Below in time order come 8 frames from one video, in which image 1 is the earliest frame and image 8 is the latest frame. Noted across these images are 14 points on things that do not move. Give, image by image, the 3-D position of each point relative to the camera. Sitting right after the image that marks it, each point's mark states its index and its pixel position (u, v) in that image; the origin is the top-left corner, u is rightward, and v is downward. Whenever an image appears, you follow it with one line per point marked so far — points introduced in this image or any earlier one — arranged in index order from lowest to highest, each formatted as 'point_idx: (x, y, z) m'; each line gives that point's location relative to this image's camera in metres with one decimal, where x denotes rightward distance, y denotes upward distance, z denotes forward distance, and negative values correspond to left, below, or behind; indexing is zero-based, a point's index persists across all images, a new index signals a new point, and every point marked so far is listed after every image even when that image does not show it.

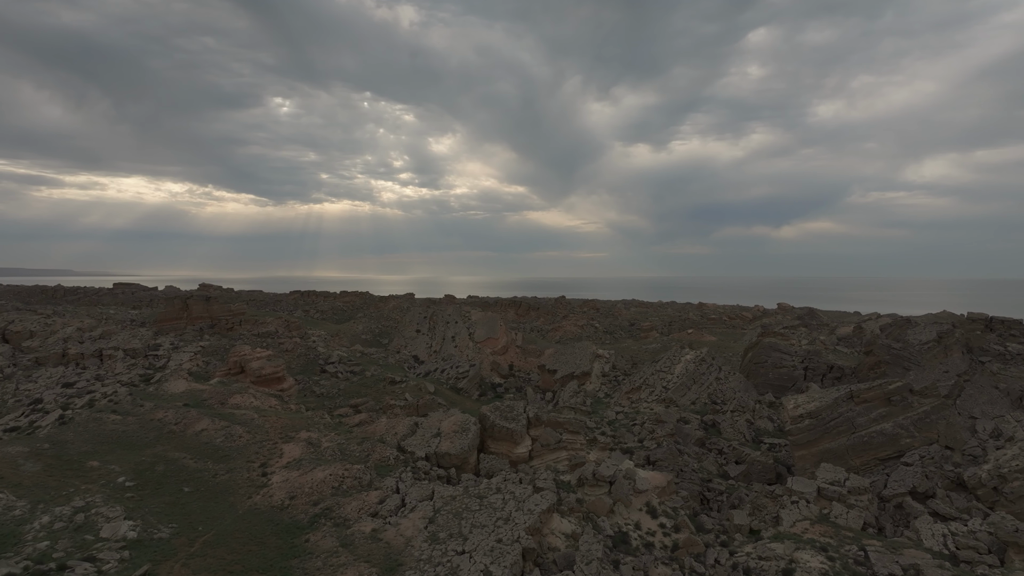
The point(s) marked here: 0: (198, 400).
0: (-7.7, -2.8, +18.7) m
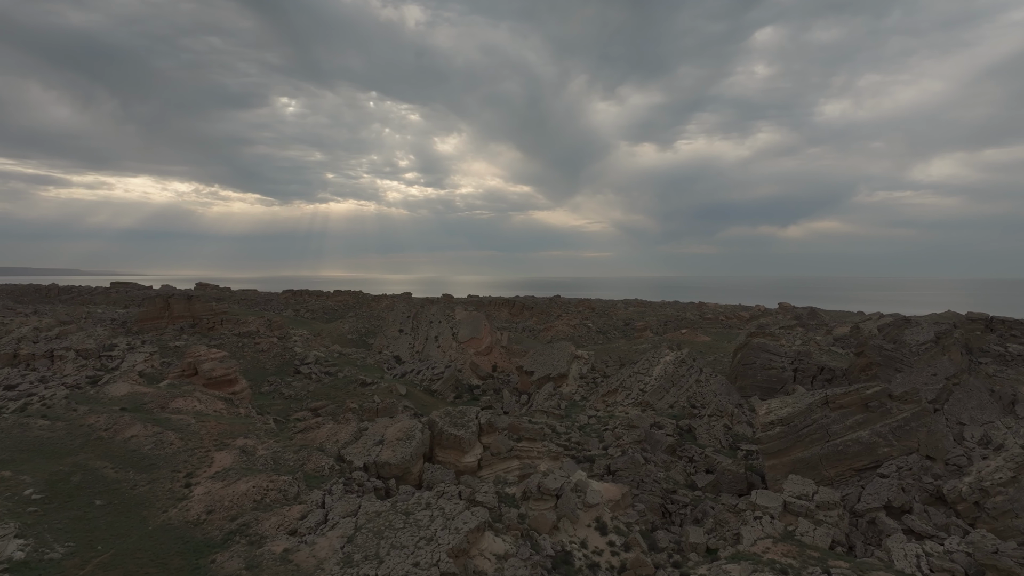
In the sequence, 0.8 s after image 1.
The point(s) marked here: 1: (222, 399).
0: (-8.7, -2.7, +17.7) m
1: (-7.4, -2.8, +19.5) m
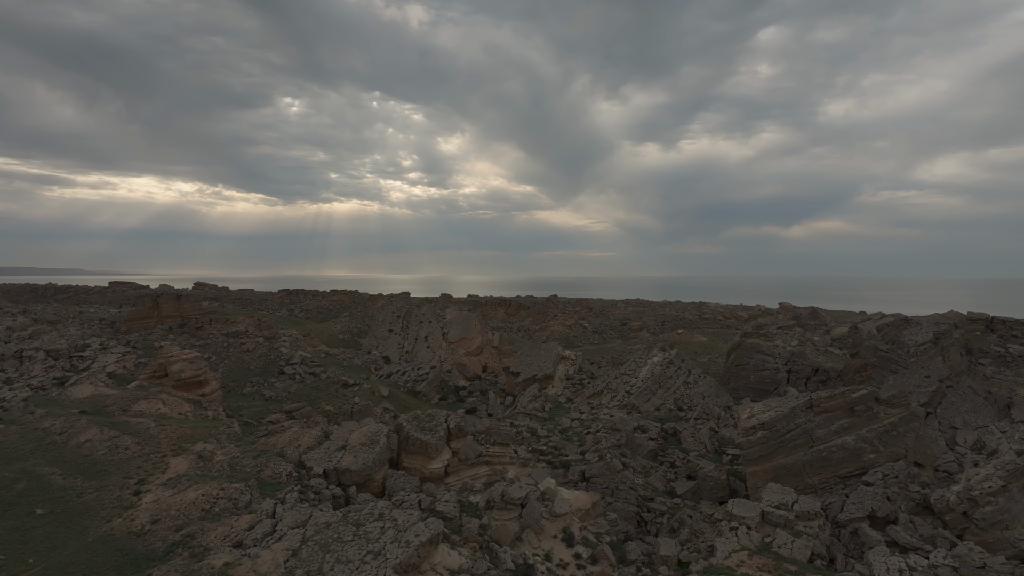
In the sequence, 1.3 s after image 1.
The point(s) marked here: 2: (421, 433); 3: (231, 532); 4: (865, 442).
0: (-9.2, -2.7, +17.1) m
1: (-8.0, -2.8, +18.9) m
2: (-1.7, -2.8, +14.7) m
3: (-4.1, -3.6, +11.2) m
4: (+6.5, -2.9, +14.2) m
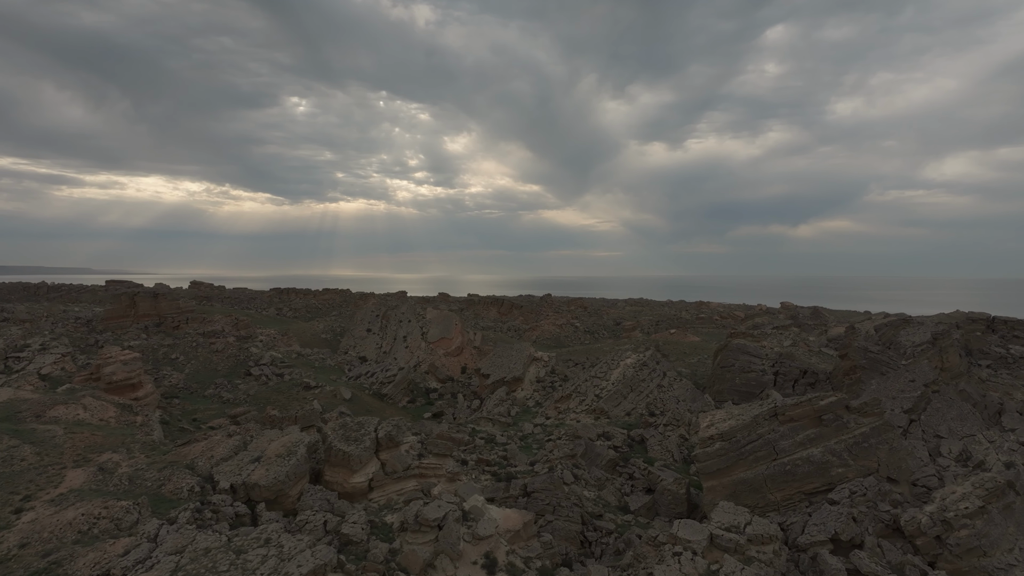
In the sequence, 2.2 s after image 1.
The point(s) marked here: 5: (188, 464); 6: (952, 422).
0: (-10.4, -2.6, +15.8) m
1: (-9.1, -2.7, +17.7) m
2: (-2.9, -2.7, +13.4) m
3: (-5.3, -3.5, +9.9) m
4: (+5.4, -2.8, +12.8) m
5: (-5.6, -3.0, +13.2) m
6: (+9.7, -2.9, +16.9) m
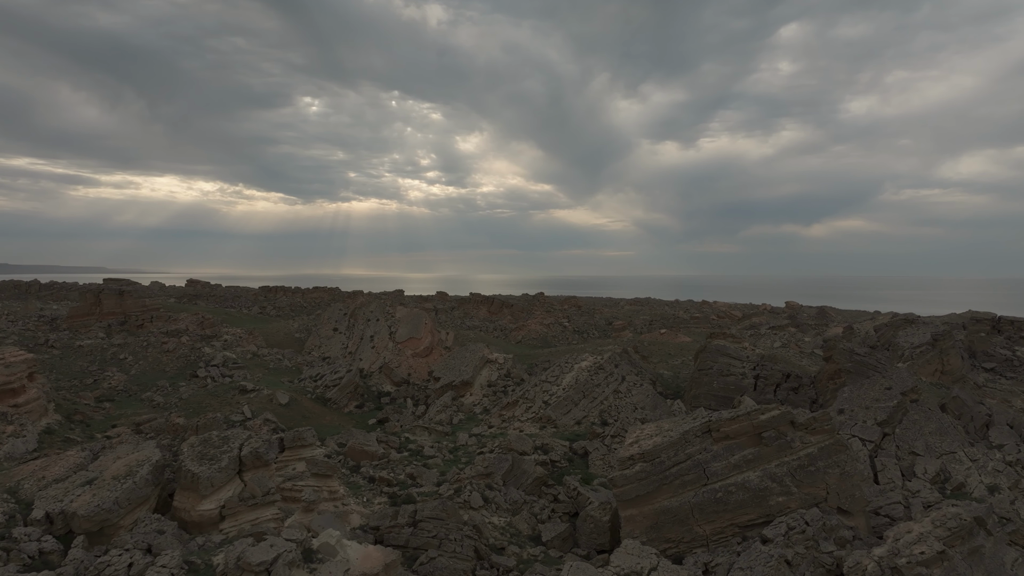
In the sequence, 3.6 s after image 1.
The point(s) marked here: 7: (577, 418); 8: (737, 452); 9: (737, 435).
0: (-12.1, -2.5, +14.0) m
1: (-10.8, -2.6, +15.8) m
2: (-4.6, -2.6, +11.4) m
3: (-7.1, -3.4, +7.9) m
4: (+3.6, -2.7, +10.7) m
5: (-7.3, -2.9, +11.2) m
6: (+8.0, -2.8, +14.6) m
7: (+1.6, -3.3, +19.5) m
8: (+3.3, -2.4, +11.2) m
9: (+3.3, -2.2, +11.4) m
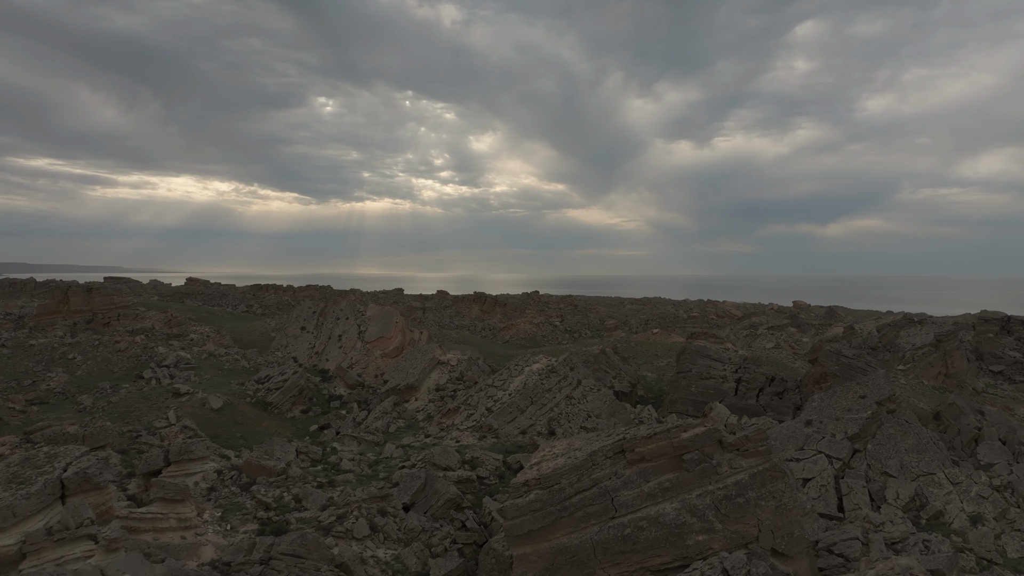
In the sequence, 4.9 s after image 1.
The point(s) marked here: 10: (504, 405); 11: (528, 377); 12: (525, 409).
0: (-13.6, -2.3, +12.2) m
1: (-12.3, -2.4, +14.0) m
2: (-6.2, -2.5, +9.5) m
3: (-8.8, -3.2, +6.1) m
4: (+2.0, -2.6, +8.7) m
5: (-8.9, -2.8, +9.4) m
6: (+6.4, -2.7, +12.5) m
7: (+0.2, -3.2, +17.5) m
8: (+1.7, -2.3, +9.2) m
9: (+1.7, -2.0, +9.3) m
10: (-0.2, -2.8, +18.3) m
11: (+0.5, -2.2, +19.4) m
12: (+0.3, -2.9, +18.2) m
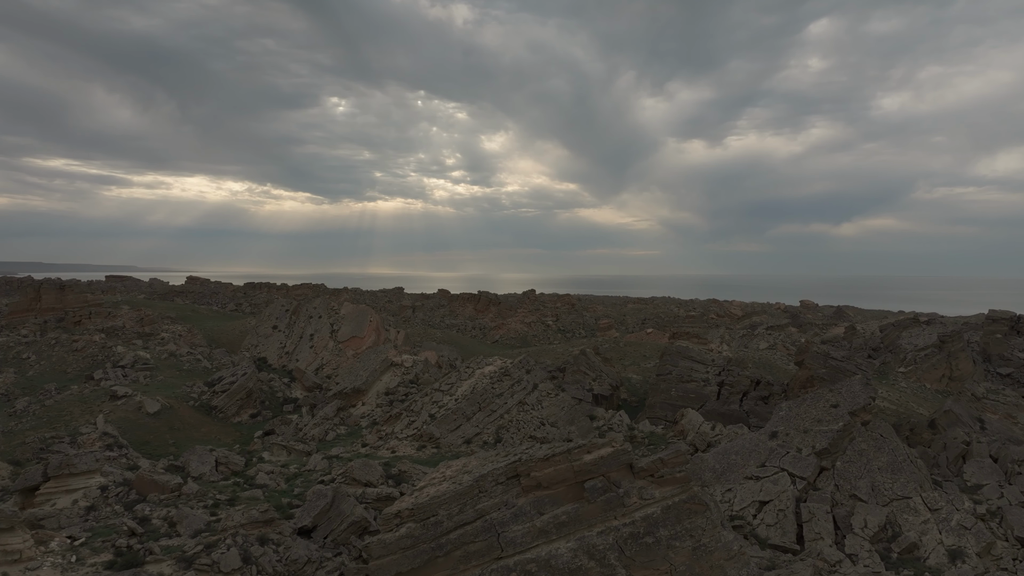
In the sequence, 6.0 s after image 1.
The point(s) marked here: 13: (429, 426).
0: (-14.9, -2.2, +10.8) m
1: (-13.5, -2.3, +12.6) m
2: (-7.6, -2.3, +8.0) m
3: (-10.1, -3.1, +4.6) m
4: (+0.7, -2.5, +7.0) m
5: (-10.2, -2.7, +7.9) m
6: (+5.2, -2.6, +10.8) m
7: (-1.0, -3.1, +15.8) m
8: (+0.4, -2.2, +7.5) m
9: (+0.4, -1.9, +7.7) m
10: (-1.3, -2.7, +16.6) m
11: (-0.7, -2.1, +17.8) m
12: (-0.9, -2.8, +16.5) m
13: (-1.8, -2.9, +16.2) m
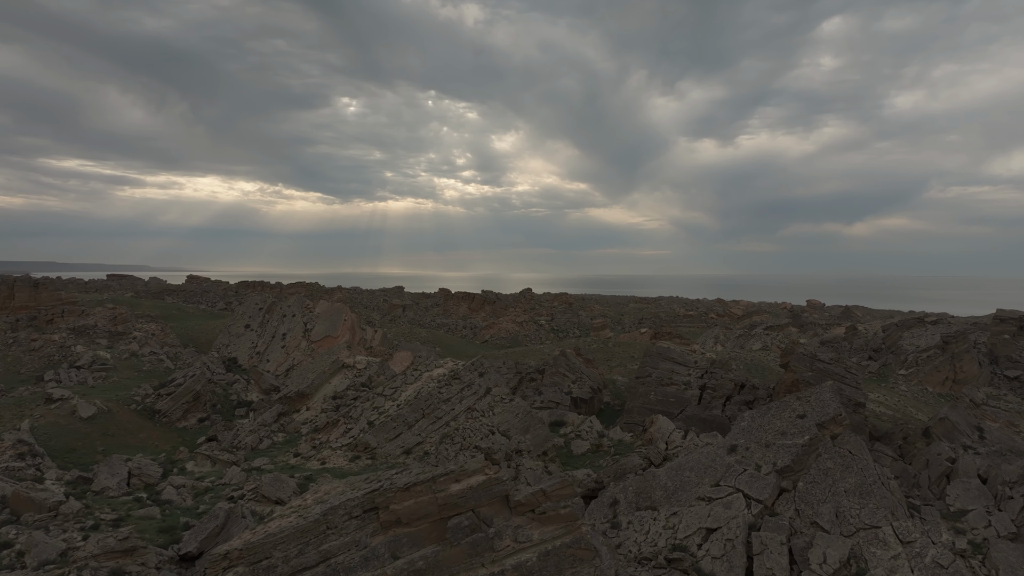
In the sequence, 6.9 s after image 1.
0: (-16.0, -2.1, +9.5) m
1: (-14.6, -2.2, +11.3) m
2: (-8.7, -2.2, +6.6) m
3: (-11.4, -3.0, +3.3) m
4: (-0.5, -2.4, +5.5) m
5: (-11.4, -2.6, +6.6) m
6: (+4.0, -2.5, +9.2) m
7: (-2.1, -3.0, +14.4) m
8: (-0.8, -2.1, +6.1) m
9: (-0.8, -1.8, +6.2) m
10: (-2.4, -2.6, +15.2) m
11: (-1.7, -2.0, +16.3) m
12: (-1.9, -2.7, +15.0) m
13: (-2.8, -2.8, +14.8) m
